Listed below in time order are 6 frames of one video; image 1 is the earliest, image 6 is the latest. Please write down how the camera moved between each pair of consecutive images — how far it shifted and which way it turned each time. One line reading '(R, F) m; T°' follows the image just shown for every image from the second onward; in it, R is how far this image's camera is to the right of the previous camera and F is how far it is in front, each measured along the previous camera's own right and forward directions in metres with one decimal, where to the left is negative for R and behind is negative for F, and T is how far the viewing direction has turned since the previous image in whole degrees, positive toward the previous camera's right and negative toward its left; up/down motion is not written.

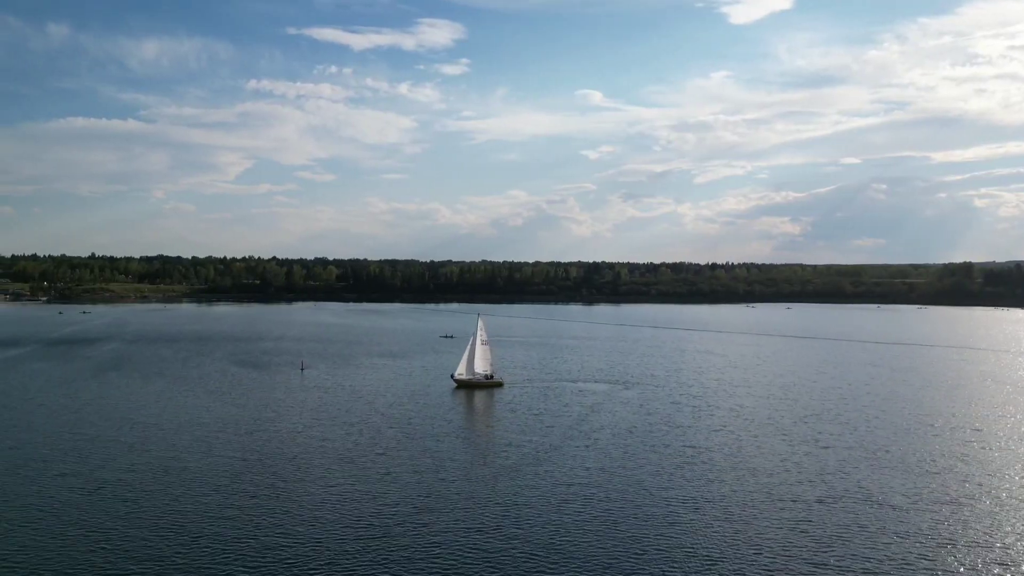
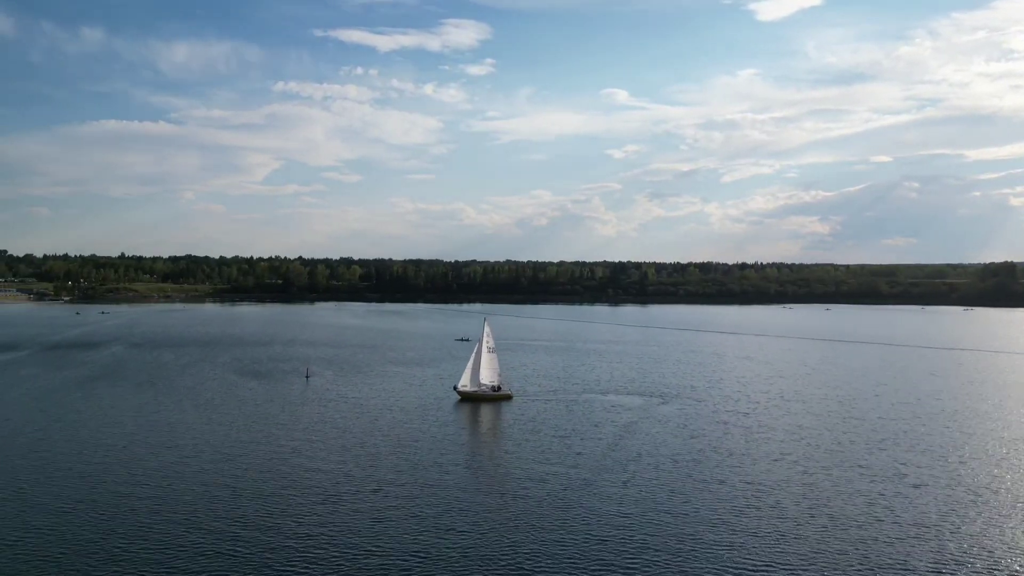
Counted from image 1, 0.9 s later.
(+0.1, +5.4) m; -2°
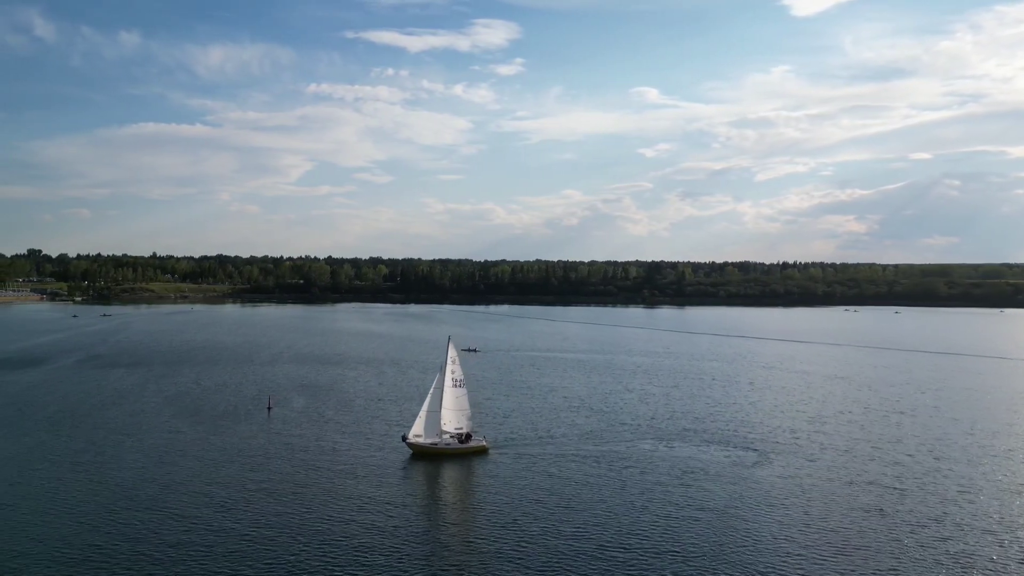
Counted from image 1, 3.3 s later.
(+0.1, +14.2) m; -2°
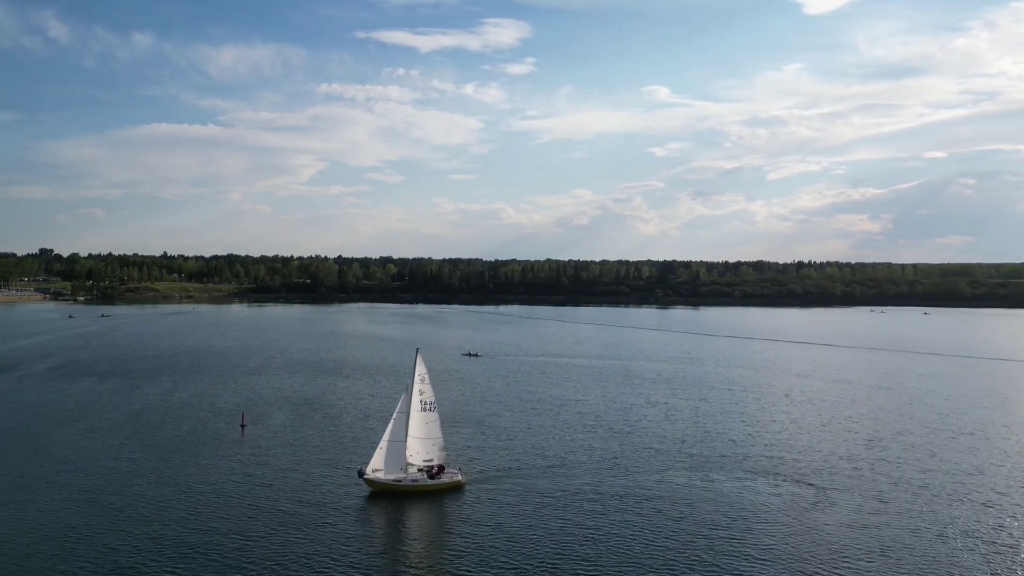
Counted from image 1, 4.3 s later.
(+0.1, +5.6) m; -1°
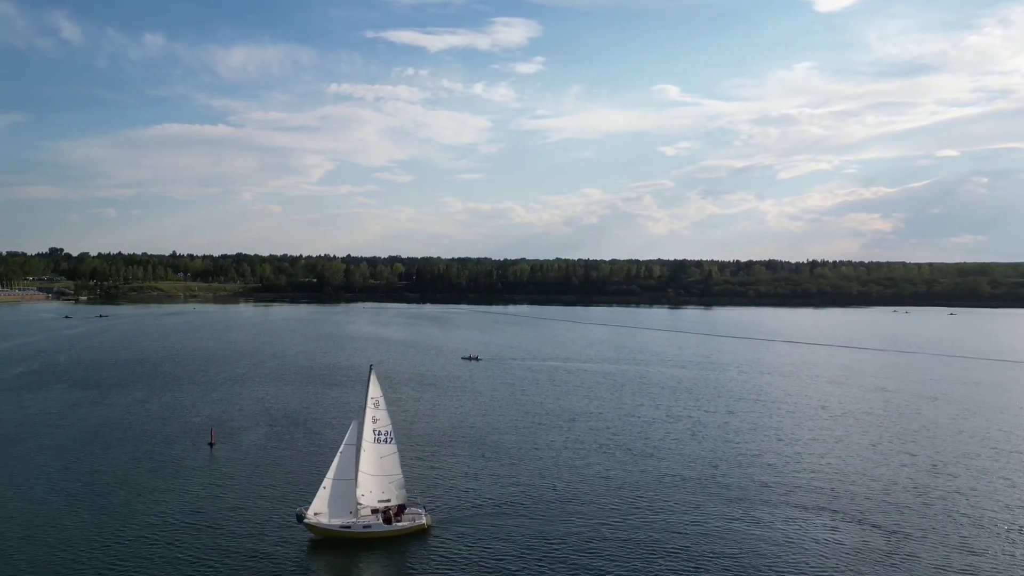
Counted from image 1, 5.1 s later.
(+0.2, +4.8) m; -1°
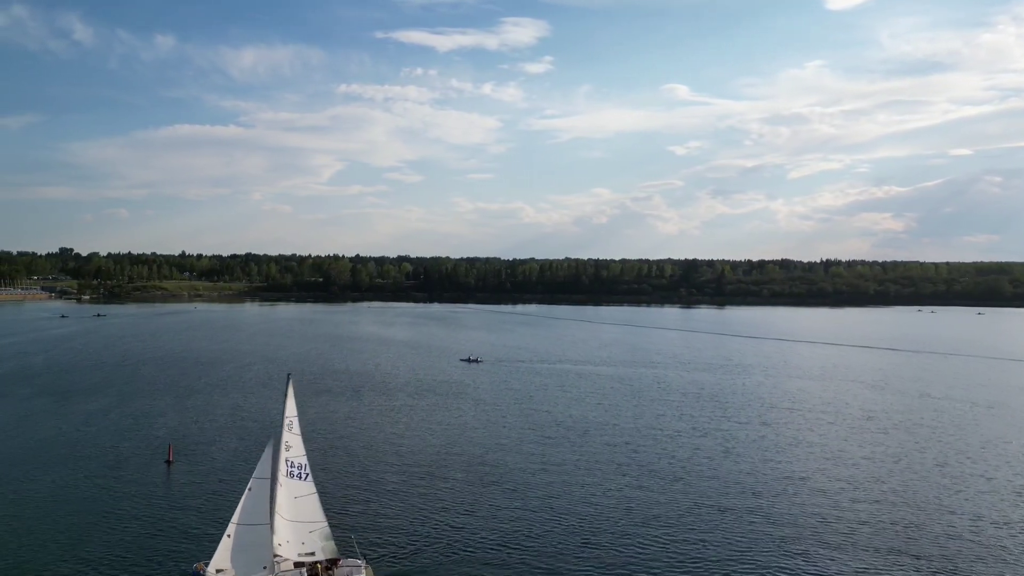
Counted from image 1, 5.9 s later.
(+0.2, +4.7) m; -1°
